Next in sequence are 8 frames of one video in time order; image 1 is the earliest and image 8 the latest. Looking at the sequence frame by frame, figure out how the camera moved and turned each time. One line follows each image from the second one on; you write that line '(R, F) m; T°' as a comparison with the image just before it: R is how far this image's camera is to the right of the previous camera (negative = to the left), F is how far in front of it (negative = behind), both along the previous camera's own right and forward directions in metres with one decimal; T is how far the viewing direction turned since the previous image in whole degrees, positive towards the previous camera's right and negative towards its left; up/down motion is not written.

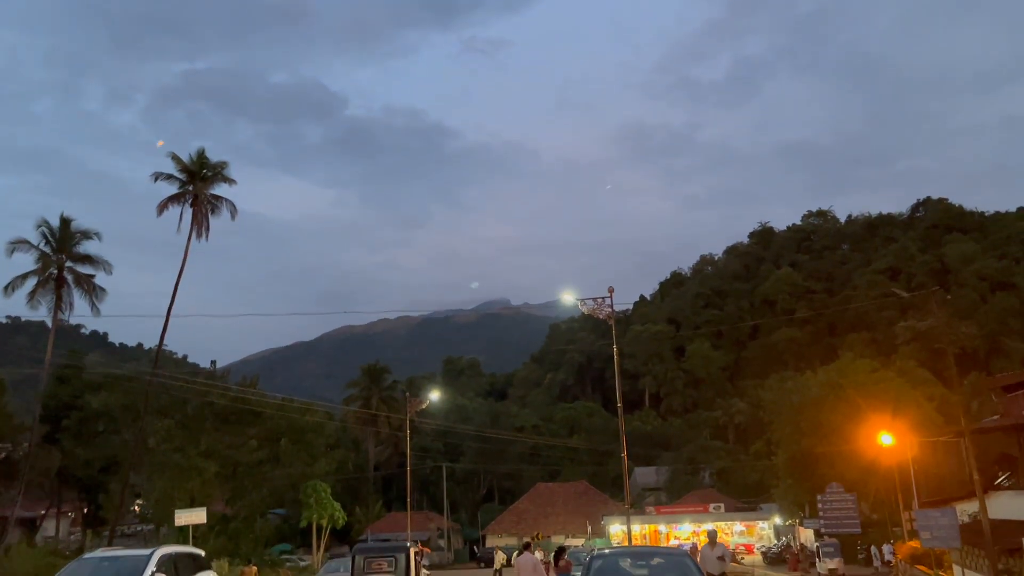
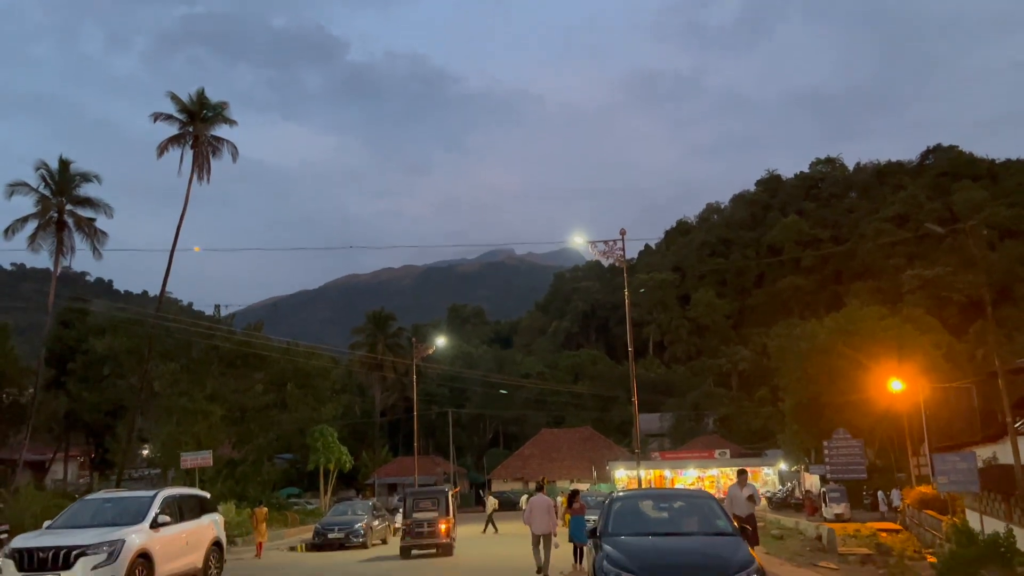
(-0.3, +0.4) m; 0°
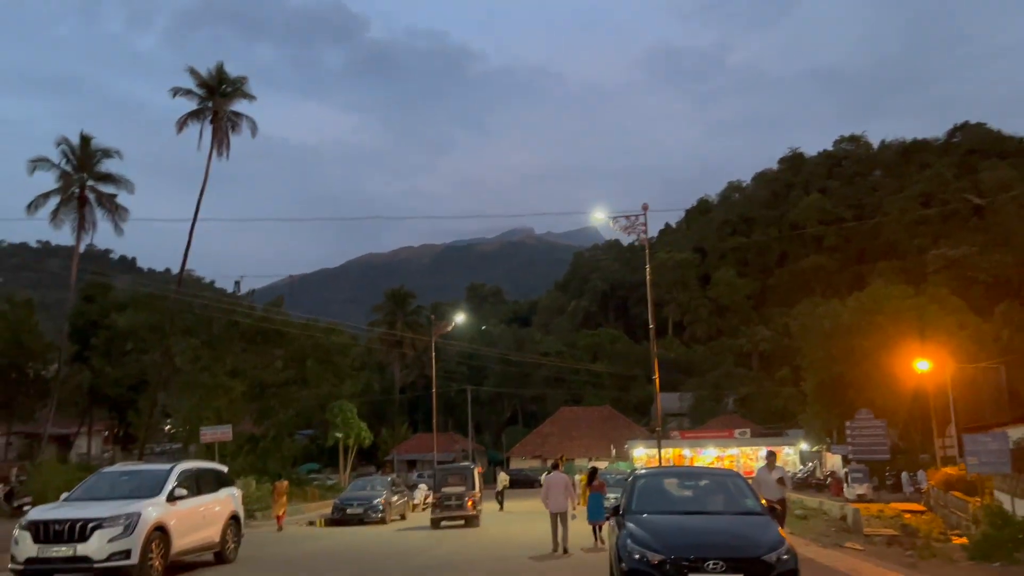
(0.0, +0.4) m; -1°
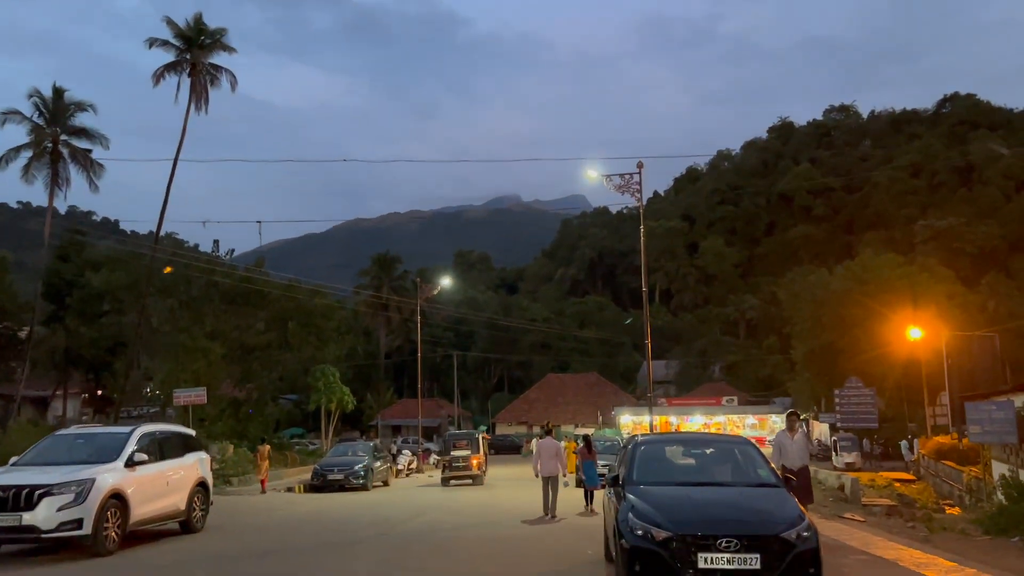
(0.0, +1.2) m; +1°
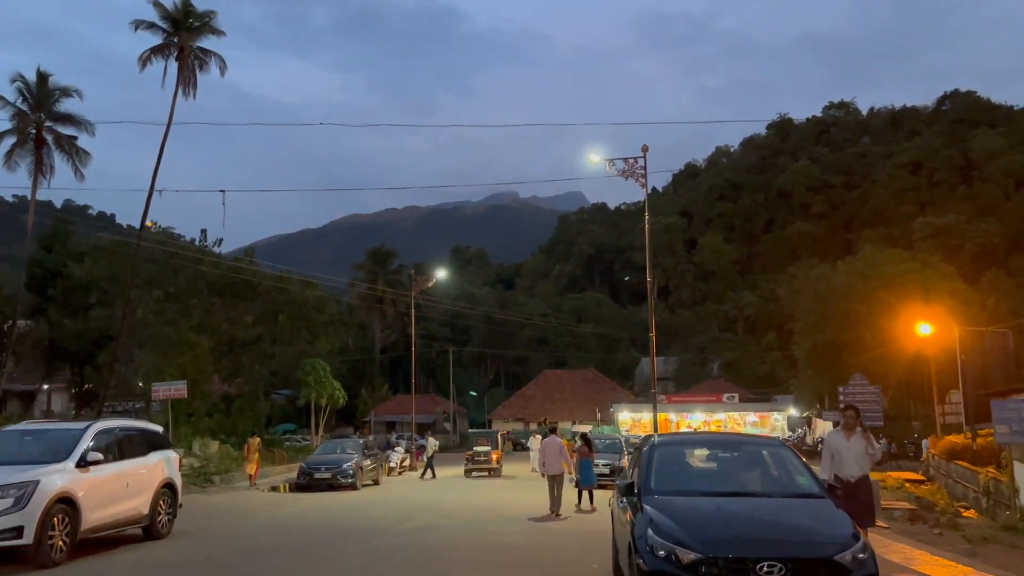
(0.0, +1.4) m; 0°
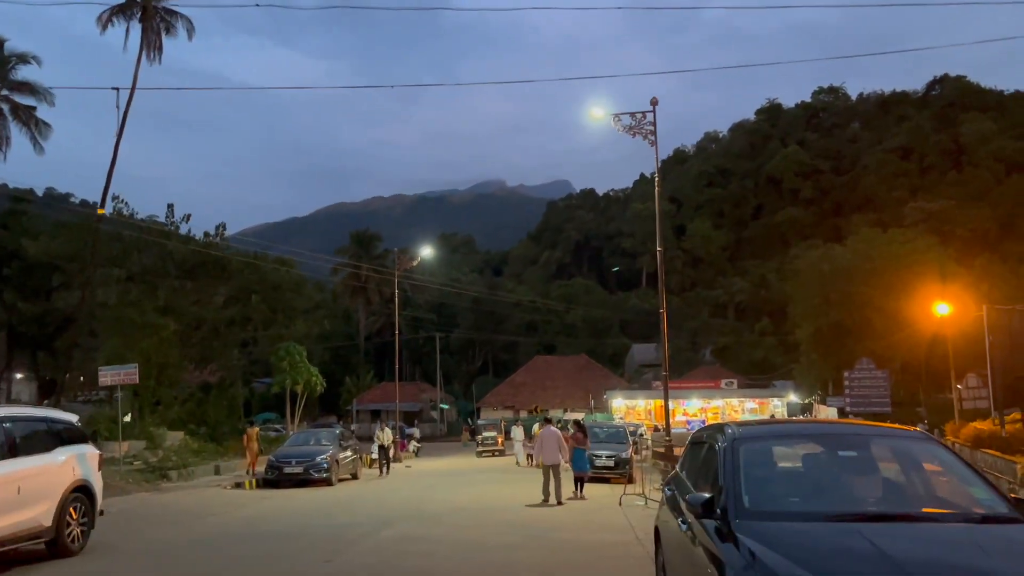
(-0.2, +3.0) m; +1°
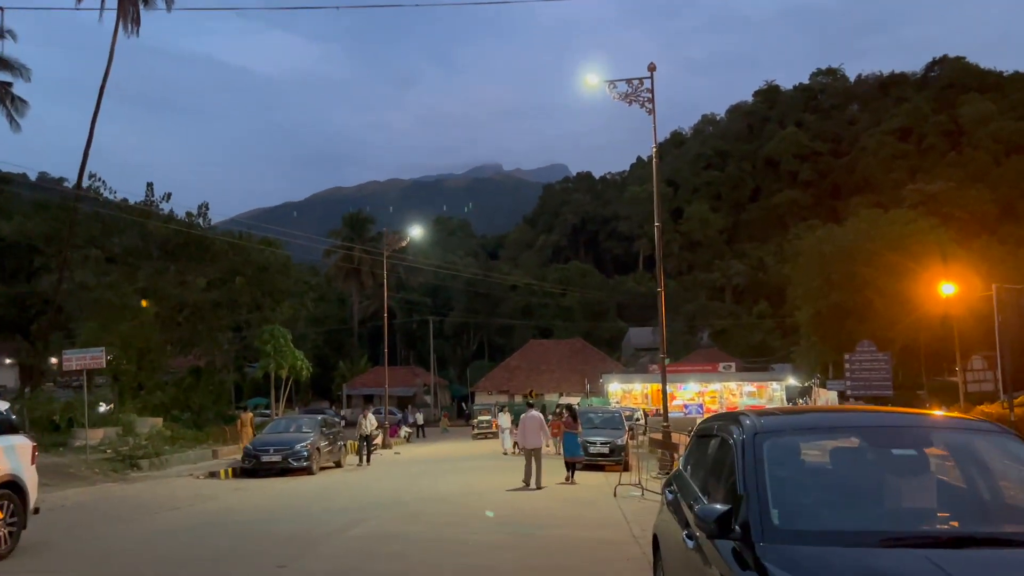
(+0.2, +1.3) m; 0°
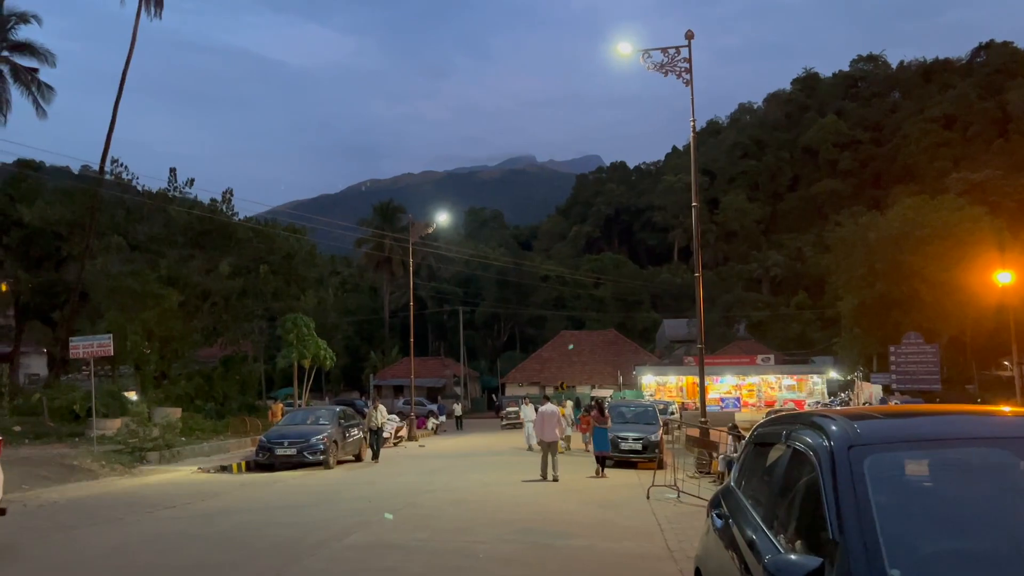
(+0.2, +1.4) m; -2°
